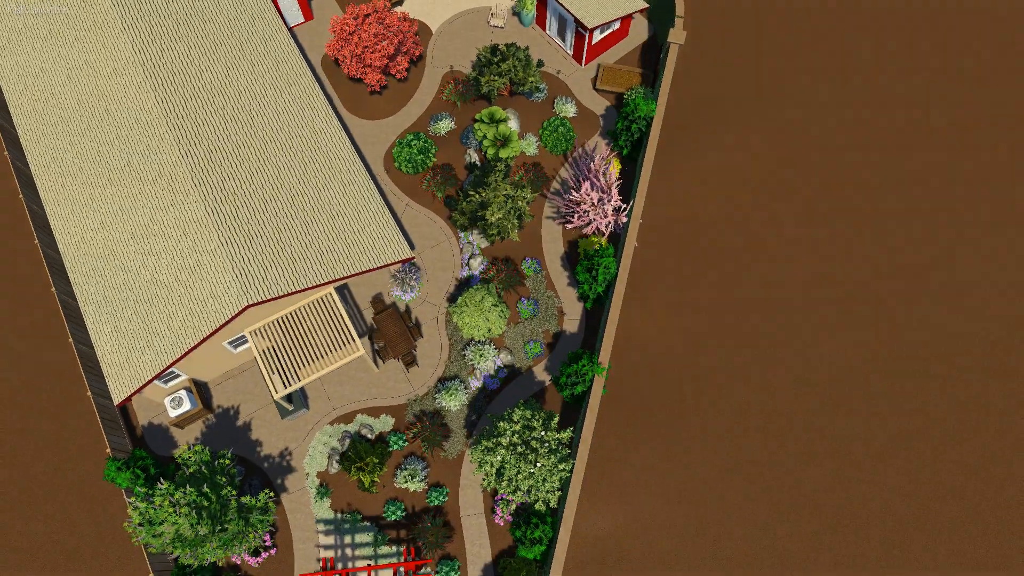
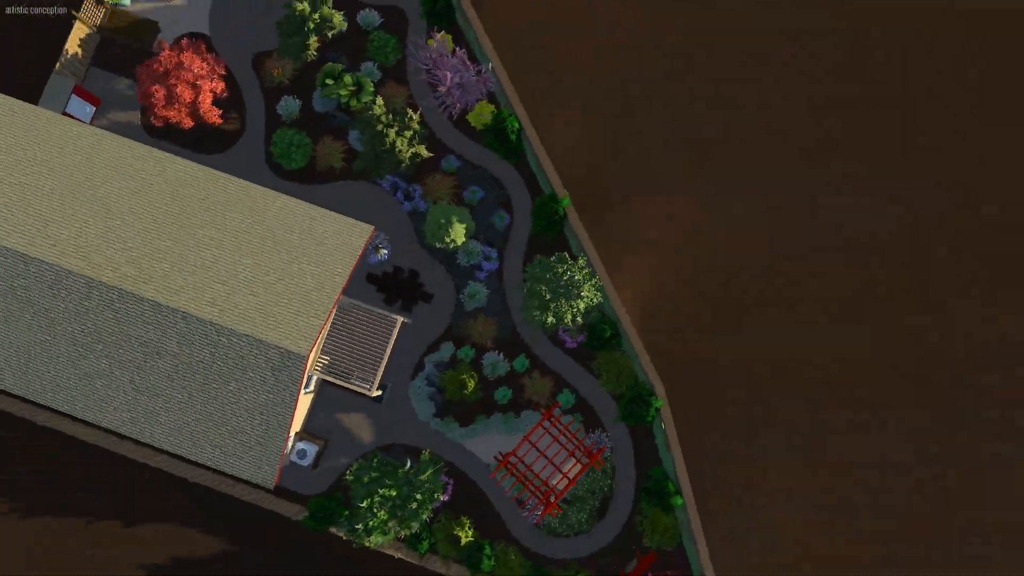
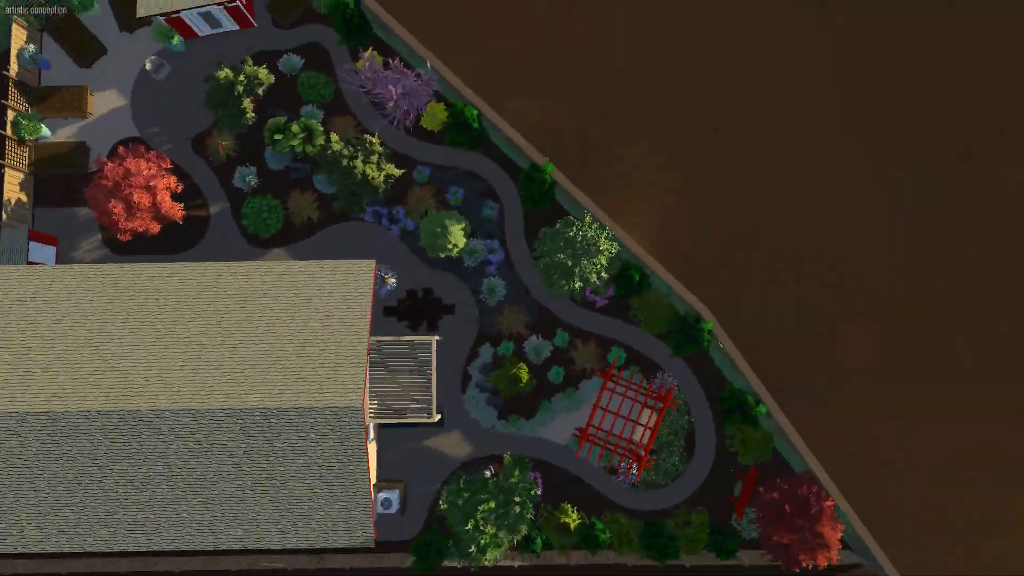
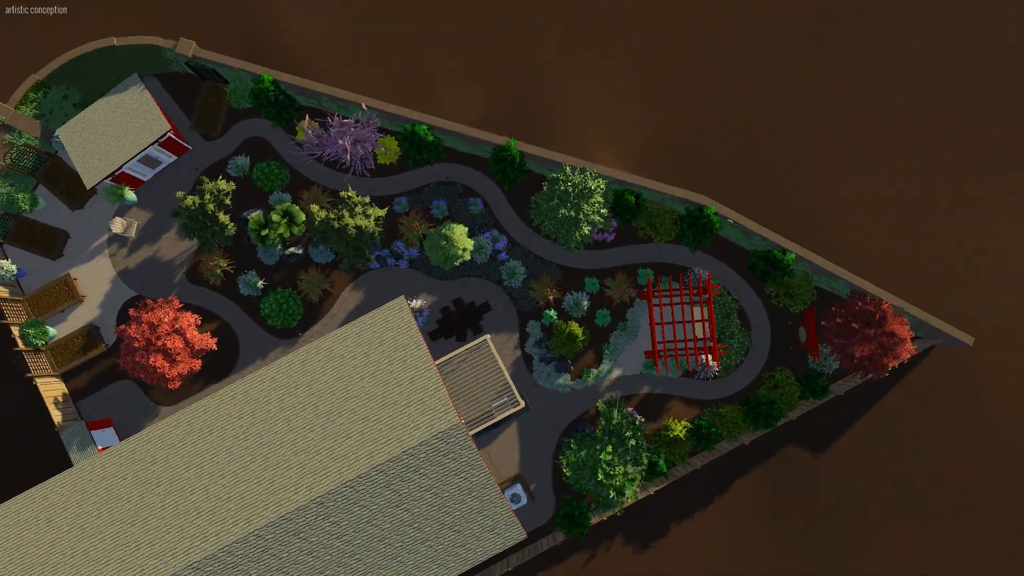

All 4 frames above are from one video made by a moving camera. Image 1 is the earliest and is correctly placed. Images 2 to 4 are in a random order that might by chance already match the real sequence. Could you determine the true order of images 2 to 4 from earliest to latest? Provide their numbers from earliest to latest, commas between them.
2, 3, 4
